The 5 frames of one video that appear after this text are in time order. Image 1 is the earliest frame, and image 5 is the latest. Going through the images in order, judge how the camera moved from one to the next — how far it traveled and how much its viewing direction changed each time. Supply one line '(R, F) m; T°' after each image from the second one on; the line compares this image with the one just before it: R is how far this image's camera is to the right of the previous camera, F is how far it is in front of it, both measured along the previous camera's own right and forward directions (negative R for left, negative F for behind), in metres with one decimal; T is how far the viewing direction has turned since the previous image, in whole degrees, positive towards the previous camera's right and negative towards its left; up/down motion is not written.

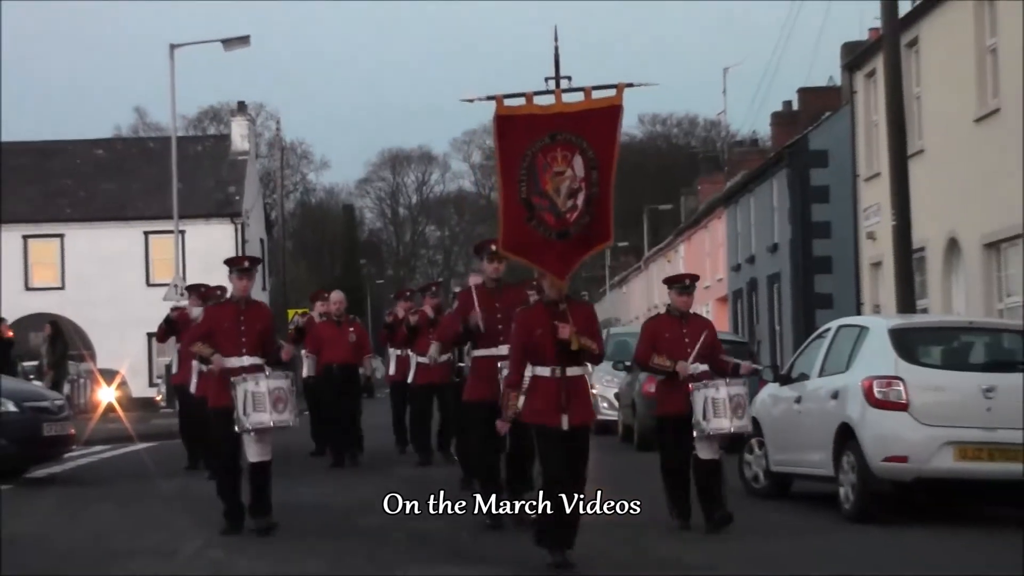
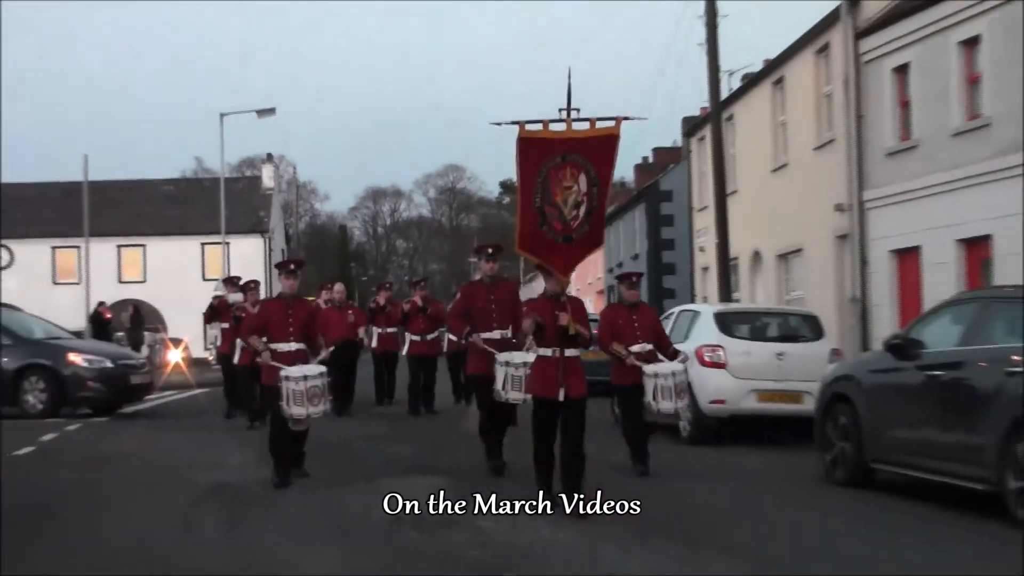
(+1.1, -2.6) m; -4°
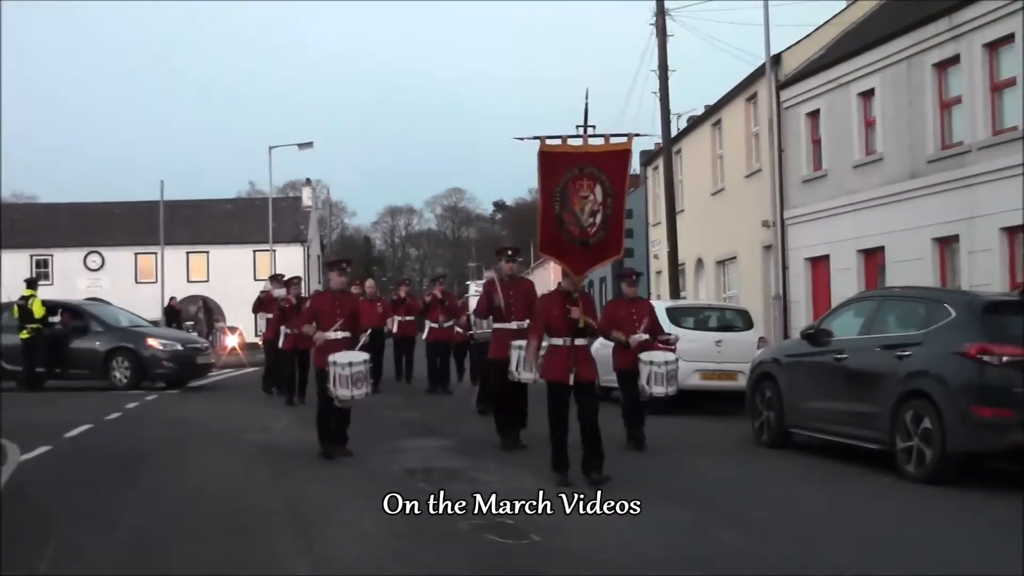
(+0.1, -2.3) m; 0°
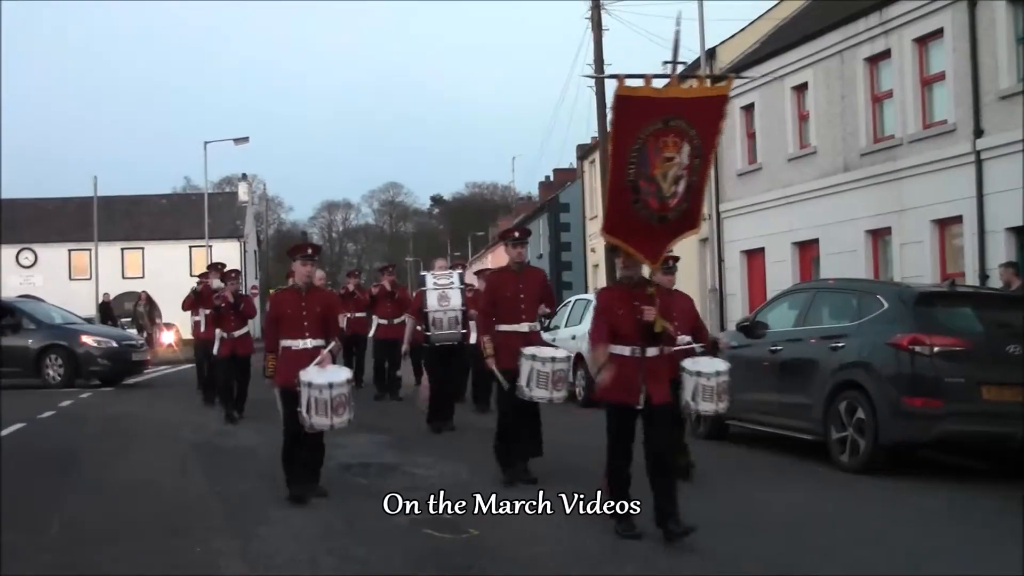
(+0.3, 0.0) m; +2°
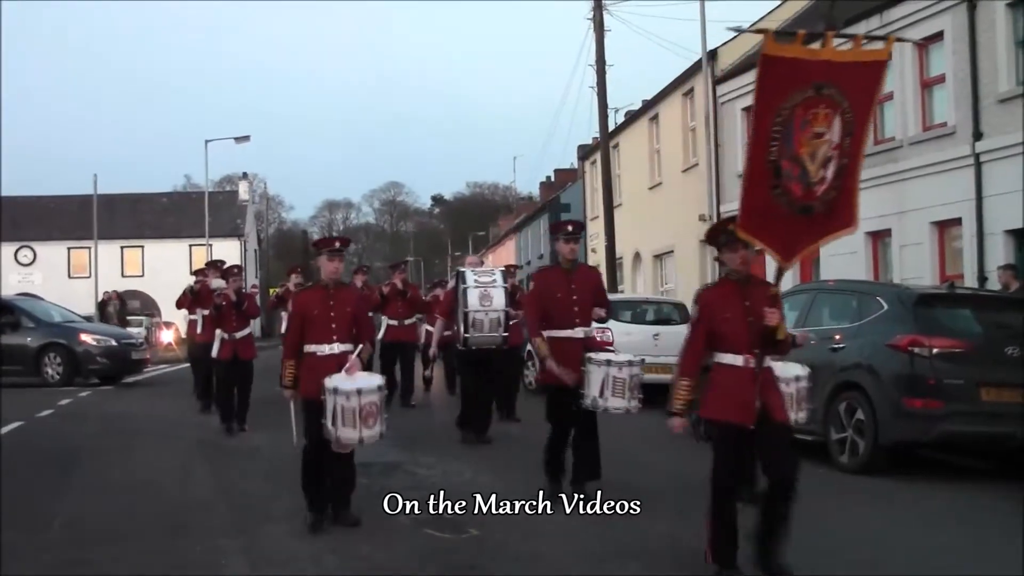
(-0.1, 0.0) m; +1°
